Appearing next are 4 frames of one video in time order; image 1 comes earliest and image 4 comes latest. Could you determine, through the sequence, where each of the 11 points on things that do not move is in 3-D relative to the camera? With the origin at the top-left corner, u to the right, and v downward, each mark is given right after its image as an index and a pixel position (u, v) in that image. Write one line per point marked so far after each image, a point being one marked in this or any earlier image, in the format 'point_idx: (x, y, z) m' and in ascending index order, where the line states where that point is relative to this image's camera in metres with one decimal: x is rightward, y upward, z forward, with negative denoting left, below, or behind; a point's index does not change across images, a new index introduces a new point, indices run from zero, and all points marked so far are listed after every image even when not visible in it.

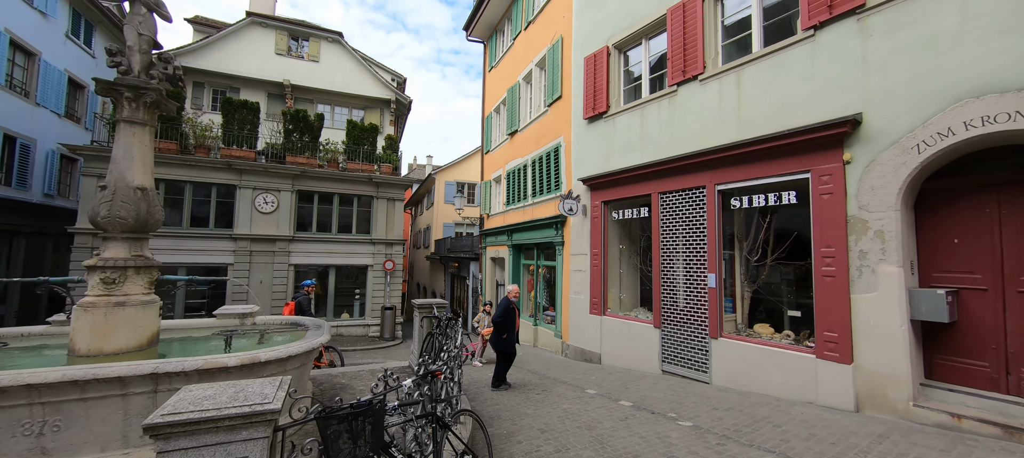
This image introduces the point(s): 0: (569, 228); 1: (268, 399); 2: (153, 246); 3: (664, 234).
0: (+1.5, 0.0, +9.9) m
1: (-1.4, -0.9, +2.1) m
2: (-12.0, -0.6, +12.8) m
3: (+3.0, -0.1, +7.6) m
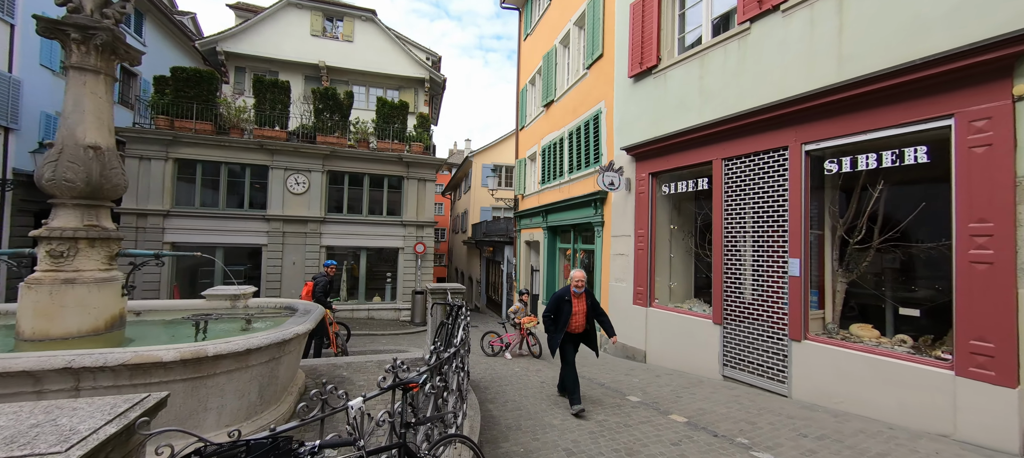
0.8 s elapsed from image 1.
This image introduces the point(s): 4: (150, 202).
0: (+2.2, +0.5, +8.7) m
1: (-1.5, -0.7, +1.3) m
2: (-10.9, +0.1, +13.0) m
3: (+3.5, +0.3, +6.1) m
4: (-11.9, +0.9, +12.5) m
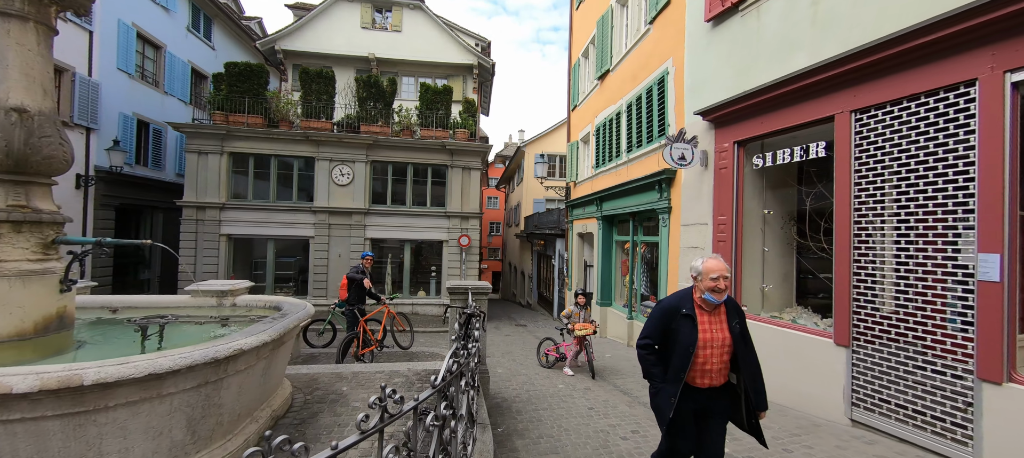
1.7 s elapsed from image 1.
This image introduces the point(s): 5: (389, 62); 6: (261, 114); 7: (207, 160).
0: (+3.1, +0.8, +7.0) m
1: (-1.7, -0.6, +0.2) m
2: (-9.3, +0.4, +13.2) m
3: (+3.9, +0.5, +4.3) m
4: (-10.3, +1.1, +12.9) m
5: (-6.3, +8.6, +19.8) m
6: (-8.8, +4.0, +13.4) m
7: (-10.3, +2.3, +13.0) m
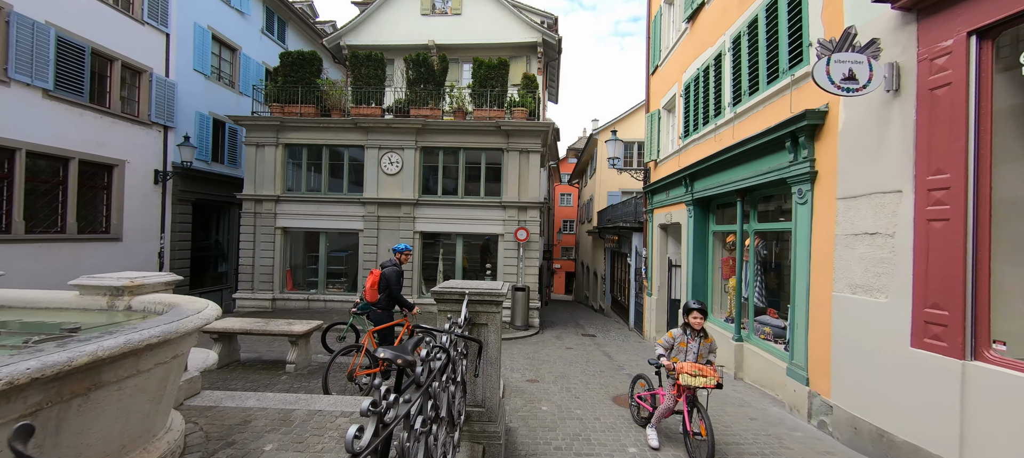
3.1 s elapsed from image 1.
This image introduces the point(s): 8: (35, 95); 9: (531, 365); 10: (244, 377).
0: (+3.6, +1.0, +4.3) m
1: (-2.3, -0.3, -1.3) m
2: (-7.2, +0.6, +12.9) m
3: (+4.0, +0.8, +1.6) m
4: (-8.3, +1.4, +12.8) m
5: (-3.1, +8.9, +18.7) m
6: (-6.7, +4.2, +13.0) m
7: (-8.3, +2.6, +12.8) m
8: (-12.1, +3.4, +9.7) m
9: (+0.3, -2.6, +7.3) m
10: (-4.0, -2.2, +5.7) m
